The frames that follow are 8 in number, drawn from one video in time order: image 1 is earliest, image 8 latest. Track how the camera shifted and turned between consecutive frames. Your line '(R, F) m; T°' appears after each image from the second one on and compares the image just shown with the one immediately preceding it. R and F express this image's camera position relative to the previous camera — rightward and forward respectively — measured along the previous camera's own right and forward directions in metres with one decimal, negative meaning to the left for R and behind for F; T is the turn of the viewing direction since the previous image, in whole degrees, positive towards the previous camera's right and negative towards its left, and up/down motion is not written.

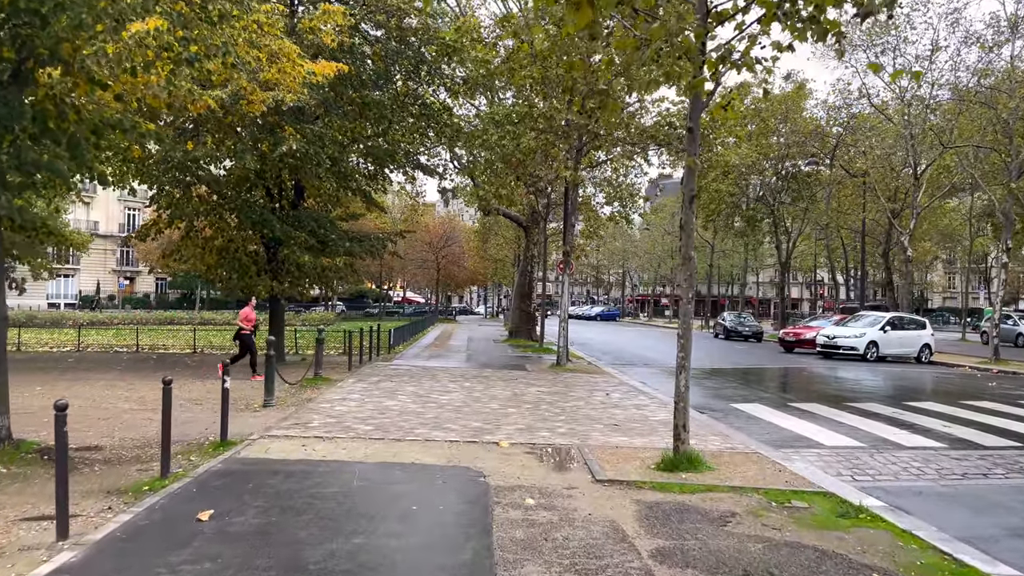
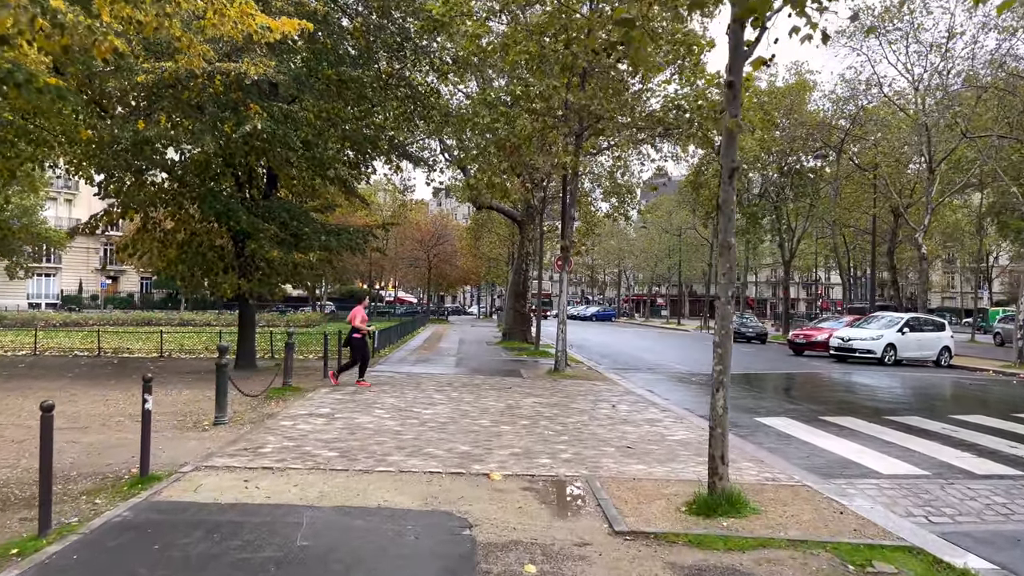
(0.0, +1.6) m; 0°
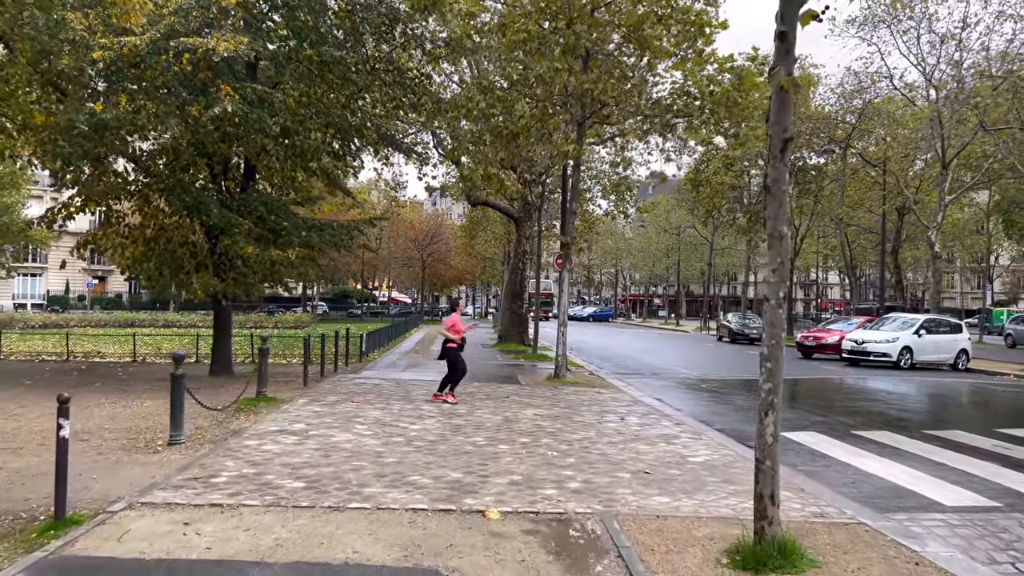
(0.0, +1.2) m; 0°
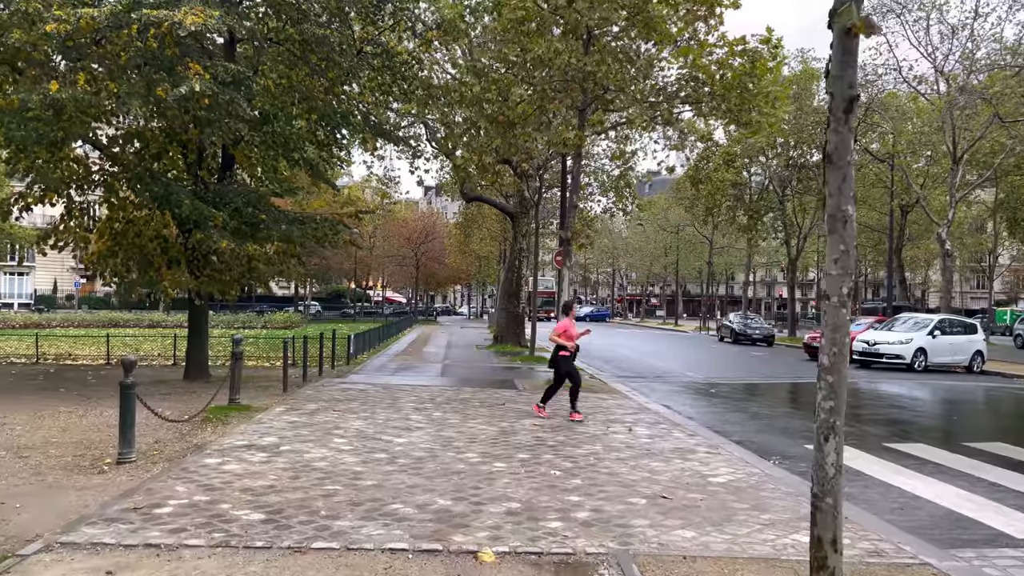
(0.0, +1.0) m; 0°
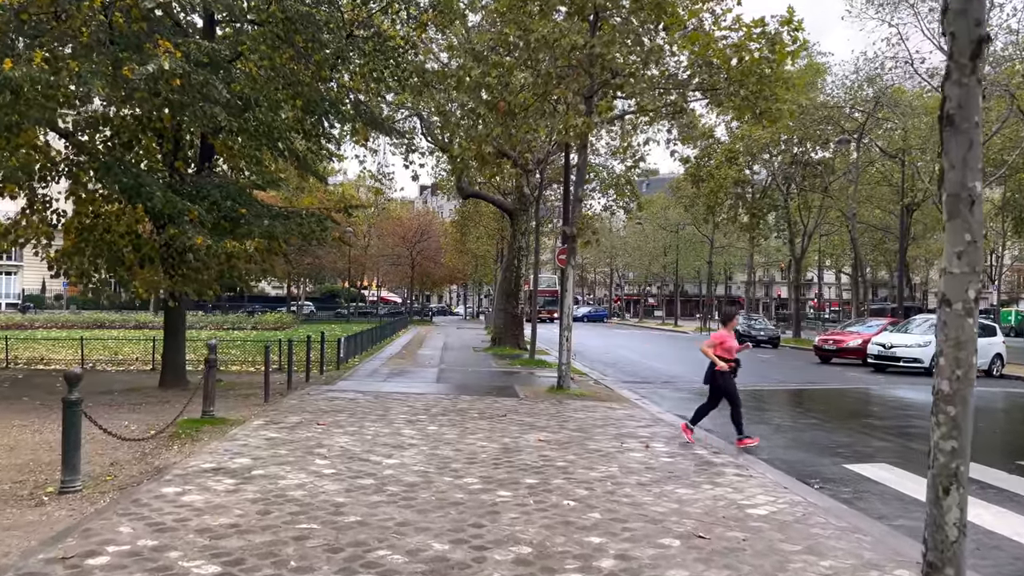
(-0.1, +1.0) m; 0°
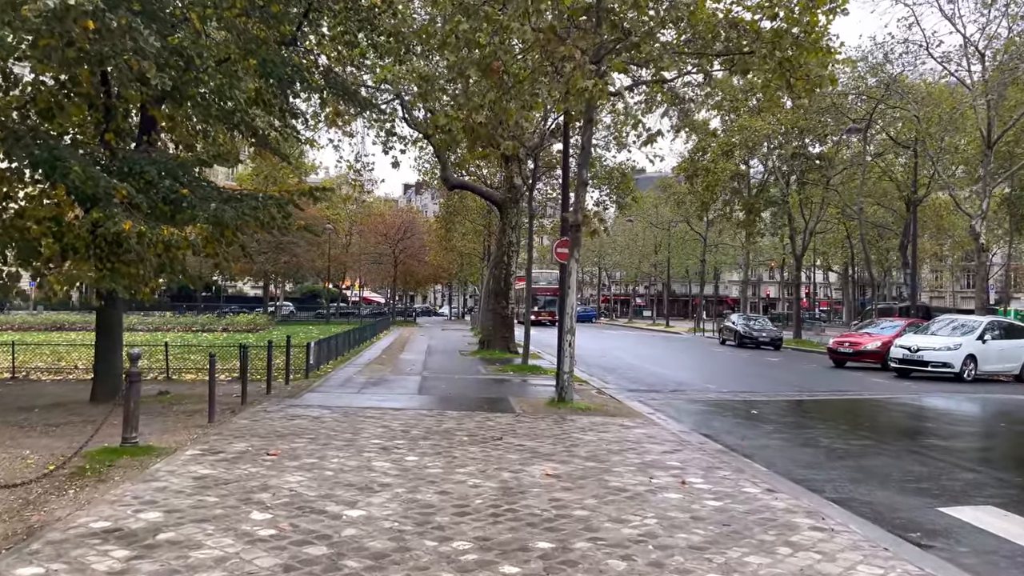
(-0.1, +1.8) m; +1°
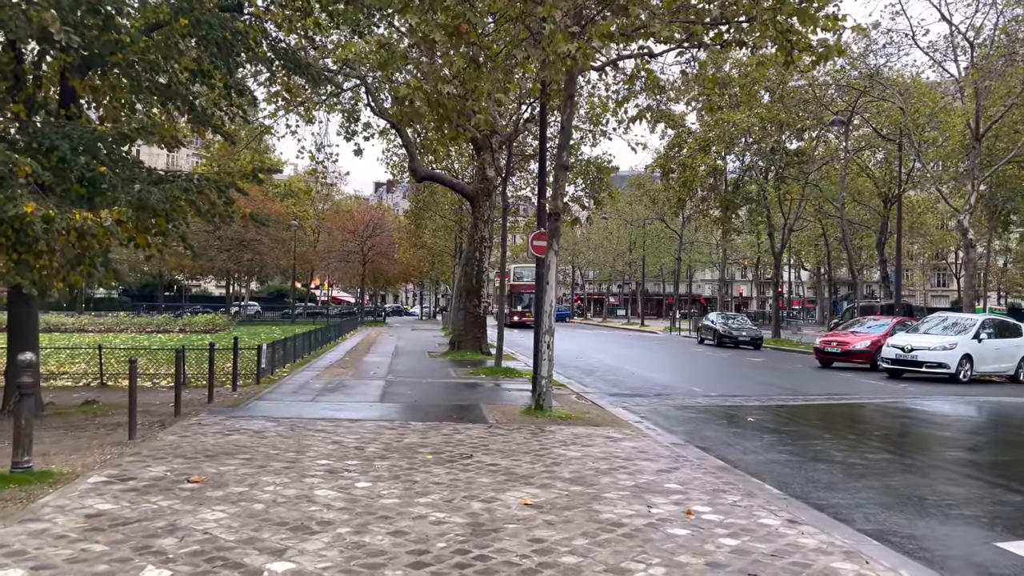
(0.0, +1.2) m; +2°
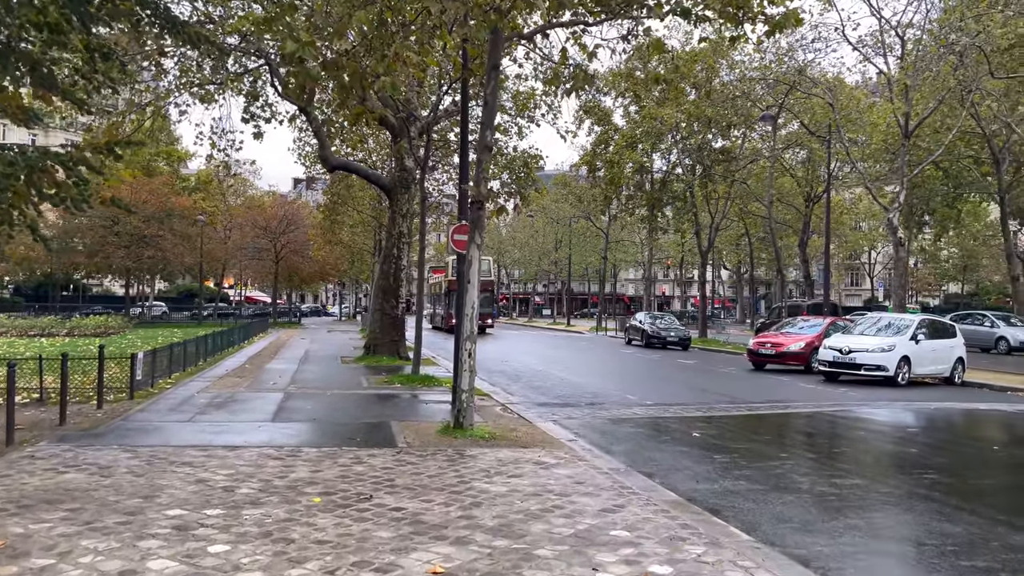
(+0.1, +1.4) m; +5°
